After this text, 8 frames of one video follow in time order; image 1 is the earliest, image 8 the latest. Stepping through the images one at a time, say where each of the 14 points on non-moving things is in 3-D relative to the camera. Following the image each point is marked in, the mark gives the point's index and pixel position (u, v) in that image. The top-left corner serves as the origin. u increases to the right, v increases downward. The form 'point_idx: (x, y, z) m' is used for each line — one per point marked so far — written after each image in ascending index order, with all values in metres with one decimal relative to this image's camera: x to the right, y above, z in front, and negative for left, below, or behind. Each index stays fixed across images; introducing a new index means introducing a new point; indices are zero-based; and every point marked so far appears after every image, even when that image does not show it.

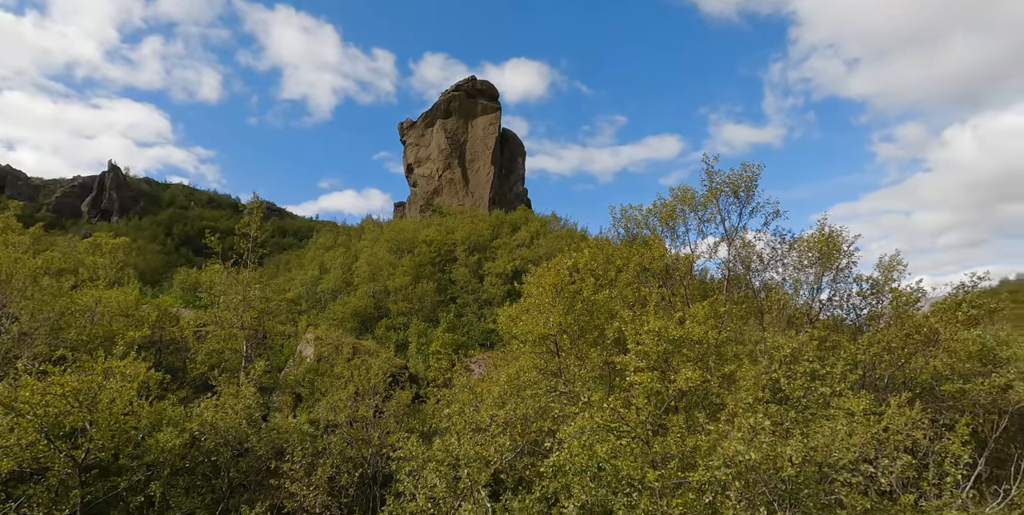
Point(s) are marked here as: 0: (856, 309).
0: (+10.4, -1.6, +17.6) m
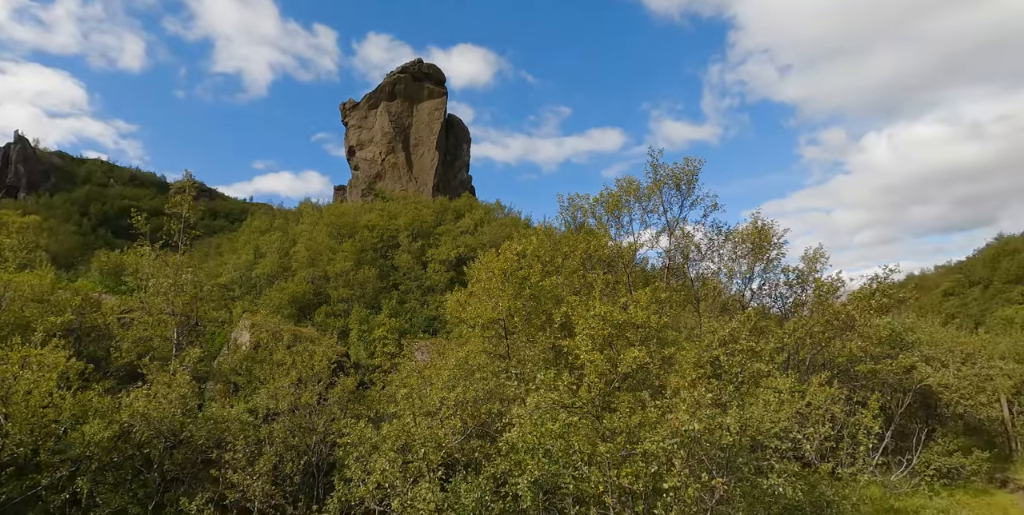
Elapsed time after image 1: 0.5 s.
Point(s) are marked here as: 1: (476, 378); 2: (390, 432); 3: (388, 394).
0: (+8.7, -1.3, +18.8) m
1: (-0.8, -2.8, +12.7) m
2: (-1.7, -3.4, +11.4) m
3: (-3.3, -3.8, +15.6) m
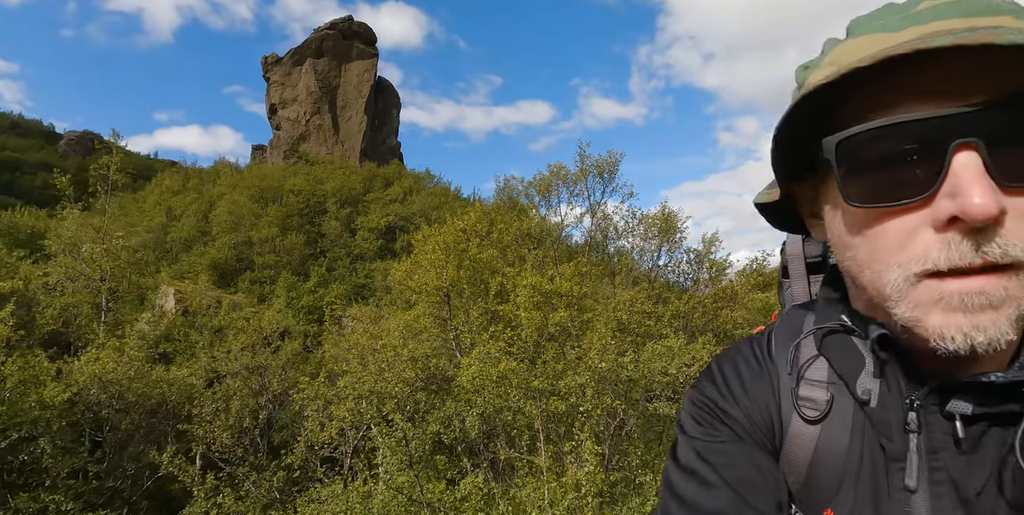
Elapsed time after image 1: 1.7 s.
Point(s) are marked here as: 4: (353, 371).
0: (+6.4, -0.5, +21.3) m
1: (-2.3, -2.1, +14.2) m
2: (-3.0, -2.8, +12.8) m
3: (-5.2, -3.0, +16.7) m
4: (-3.7, -2.8, +13.8) m
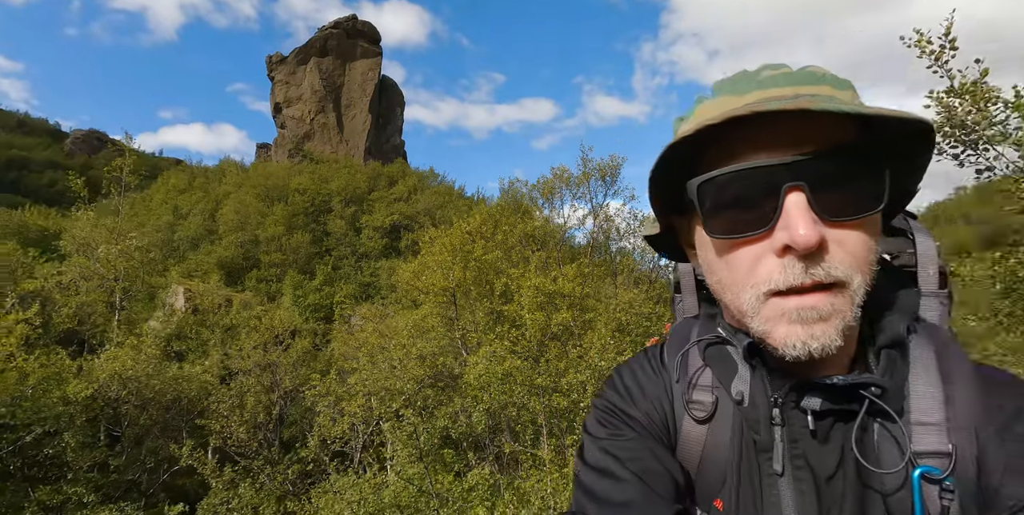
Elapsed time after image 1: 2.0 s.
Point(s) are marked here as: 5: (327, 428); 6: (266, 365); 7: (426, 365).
0: (+6.5, -0.5, +21.7) m
1: (-2.2, -2.2, +14.6) m
2: (-2.9, -2.9, +13.2) m
3: (-5.1, -3.0, +17.2) m
4: (-3.6, -2.8, +14.2) m
5: (-4.4, -4.1, +13.8) m
6: (-6.9, -3.0, +16.3) m
7: (-2.0, -2.6, +13.7) m
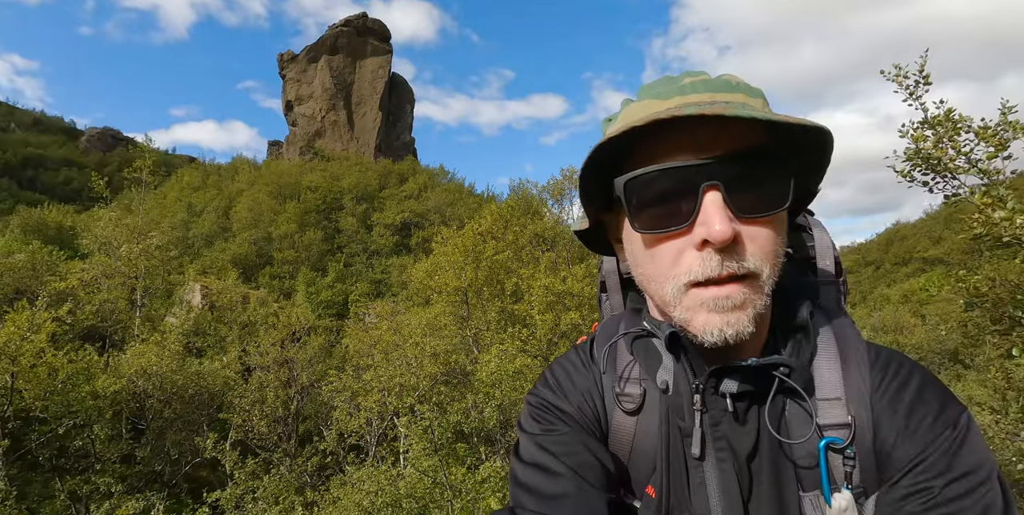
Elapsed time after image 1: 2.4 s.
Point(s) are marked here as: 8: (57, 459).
0: (+6.9, -0.5, +22.0) m
1: (-1.9, -2.2, +15.0) m
2: (-2.7, -2.9, +13.6) m
3: (-4.8, -3.0, +17.6) m
4: (-3.4, -2.8, +14.7) m
5: (-4.1, -4.1, +14.2) m
6: (-6.6, -3.0, +16.8) m
7: (-1.8, -2.6, +14.1) m
8: (-11.1, -4.9, +14.1) m
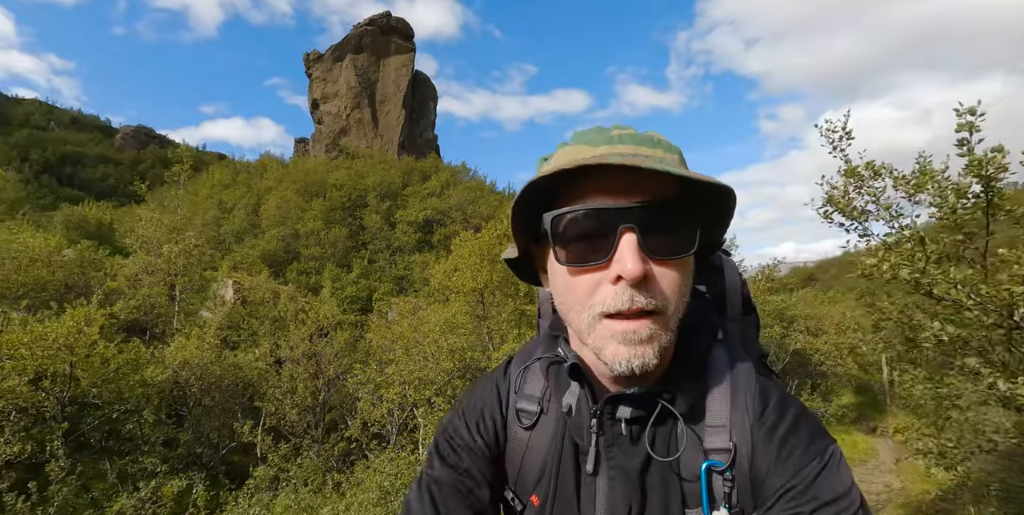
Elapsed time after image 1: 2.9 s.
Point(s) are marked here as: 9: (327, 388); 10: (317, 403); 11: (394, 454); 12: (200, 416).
0: (+7.5, -0.5, +22.6) m
1: (-1.5, -2.2, +16.0) m
2: (-2.4, -2.9, +14.6) m
3: (-4.3, -3.0, +18.7) m
4: (-3.0, -2.8, +15.7) m
5: (-3.8, -4.1, +15.3) m
6: (-6.2, -3.0, +18.0) m
7: (-1.5, -2.6, +15.1) m
8: (-10.8, -4.9, +15.4) m
9: (-5.6, -4.0, +17.8) m
10: (-5.8, -4.3, +17.3) m
11: (-2.8, -4.6, +13.7) m
12: (-9.0, -4.4, +16.8) m
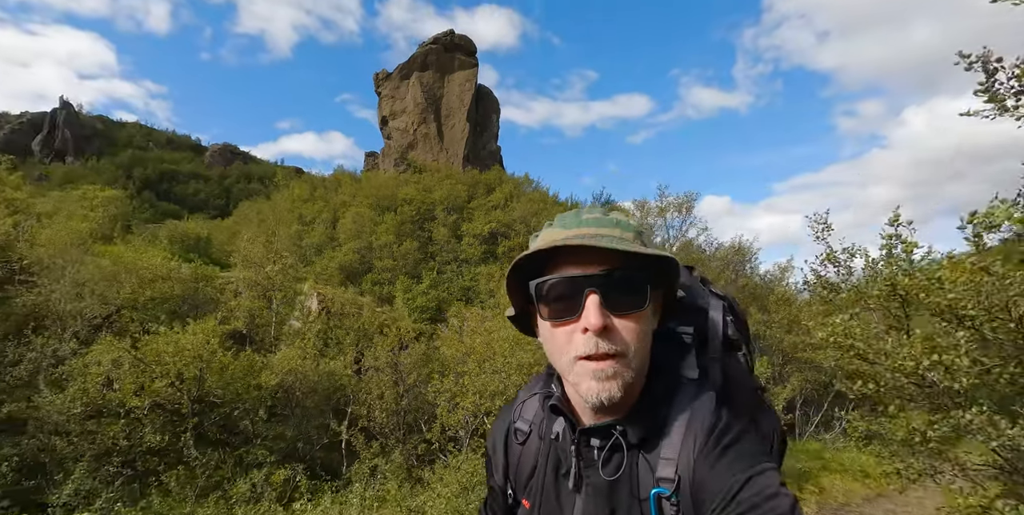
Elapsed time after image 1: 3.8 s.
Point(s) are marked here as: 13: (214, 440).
0: (+10.0, -1.1, +23.2) m
1: (+0.3, -2.8, +17.6) m
2: (-0.7, -3.5, +16.3) m
3: (-2.1, -3.6, +20.6) m
4: (-1.2, -3.4, +17.4) m
5: (-2.0, -4.7, +17.1) m
6: (-4.1, -3.6, +20.0) m
7: (+0.3, -3.2, +16.7) m
8: (-8.9, -5.6, +18.0) m
9: (-3.6, -4.6, +19.8) m
10: (-3.8, -5.0, +19.3) m
11: (-1.1, -5.2, +15.5) m
12: (-7.0, -5.1, +19.2) m
13: (-9.4, -5.8, +18.3) m
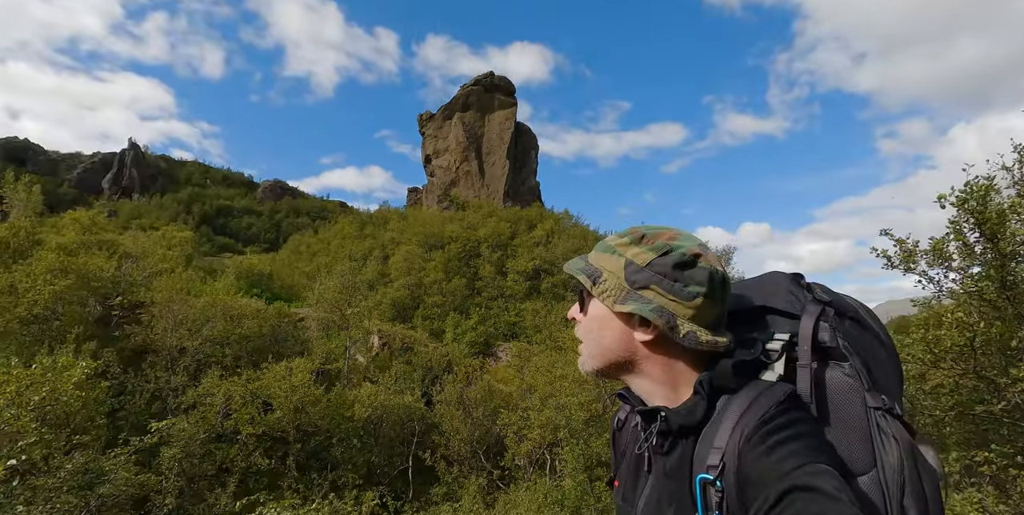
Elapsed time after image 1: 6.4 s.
0: (+12.3, -3.0, +25.0) m
1: (+2.3, -4.5, +19.9) m
2: (+1.2, -5.1, +18.7) m
3: (0.0, -5.4, +23.0) m
4: (+0.8, -5.1, +19.8) m
5: (0.0, -6.3, +19.5) m
6: (-1.9, -5.4, +22.6) m
7: (+2.2, -4.8, +19.0) m
8: (-6.9, -7.3, +20.7) m
9: (-1.5, -6.4, +22.2) m
10: (-1.7, -6.8, +21.7) m
11: (+0.7, -6.8, +17.8) m
12: (-4.9, -6.9, +21.8) m
13: (-7.3, -7.5, +21.0) m
